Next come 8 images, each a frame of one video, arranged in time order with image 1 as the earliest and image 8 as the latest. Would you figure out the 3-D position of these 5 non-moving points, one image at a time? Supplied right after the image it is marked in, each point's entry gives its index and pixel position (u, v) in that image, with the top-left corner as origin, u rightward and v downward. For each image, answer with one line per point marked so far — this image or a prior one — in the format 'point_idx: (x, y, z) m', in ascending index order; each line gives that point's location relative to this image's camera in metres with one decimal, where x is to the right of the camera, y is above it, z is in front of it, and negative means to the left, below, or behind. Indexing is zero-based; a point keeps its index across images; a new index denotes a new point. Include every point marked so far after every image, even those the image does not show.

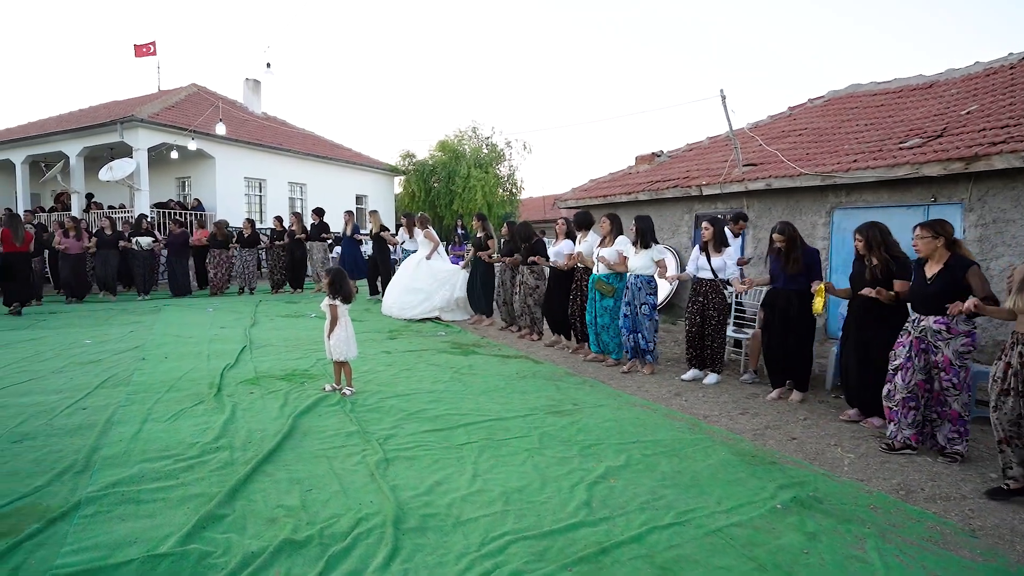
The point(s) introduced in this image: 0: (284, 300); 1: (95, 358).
0: (-4.0, -0.2, +10.5) m
1: (-4.1, -0.7, +5.9) m
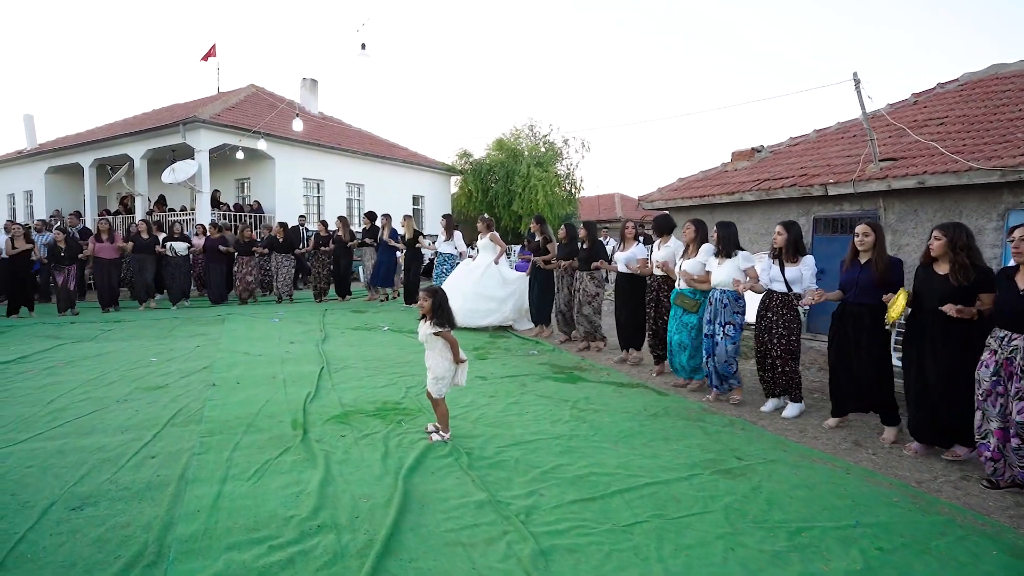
0: (-2.7, -0.4, +9.8) m
1: (-3.1, -0.8, +5.2) m
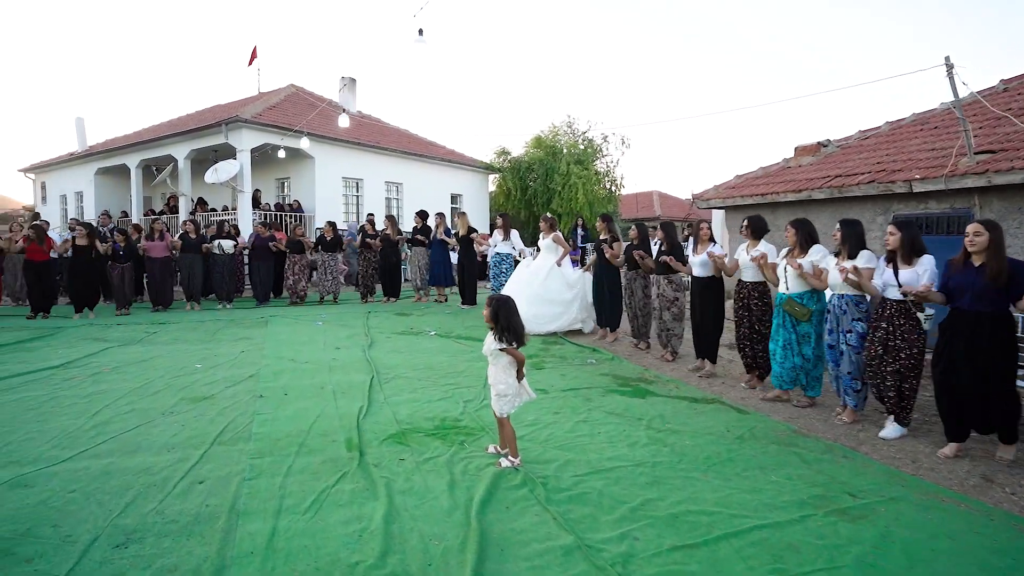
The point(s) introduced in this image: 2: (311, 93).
0: (-1.9, -0.4, +9.5) m
1: (-2.5, -0.9, +5.0) m
2: (-6.6, +6.3, +19.3) m
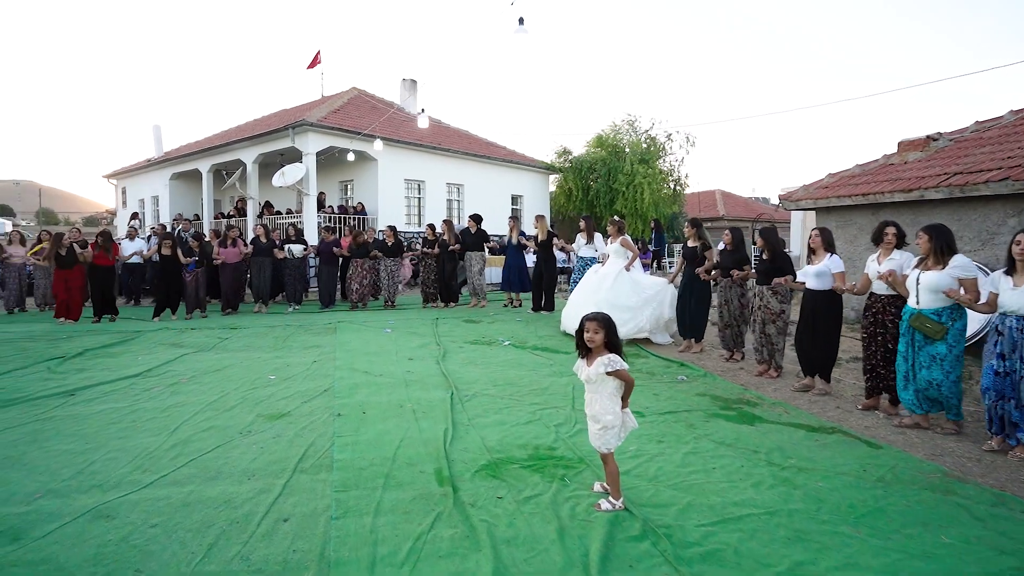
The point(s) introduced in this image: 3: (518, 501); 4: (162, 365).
0: (-0.7, -0.5, +9.3) m
1: (-1.8, -1.0, +4.7) m
2: (-4.5, +6.3, +19.4) m
3: (0.0, -1.2, +3.2) m
4: (-3.7, -0.8, +6.2) m
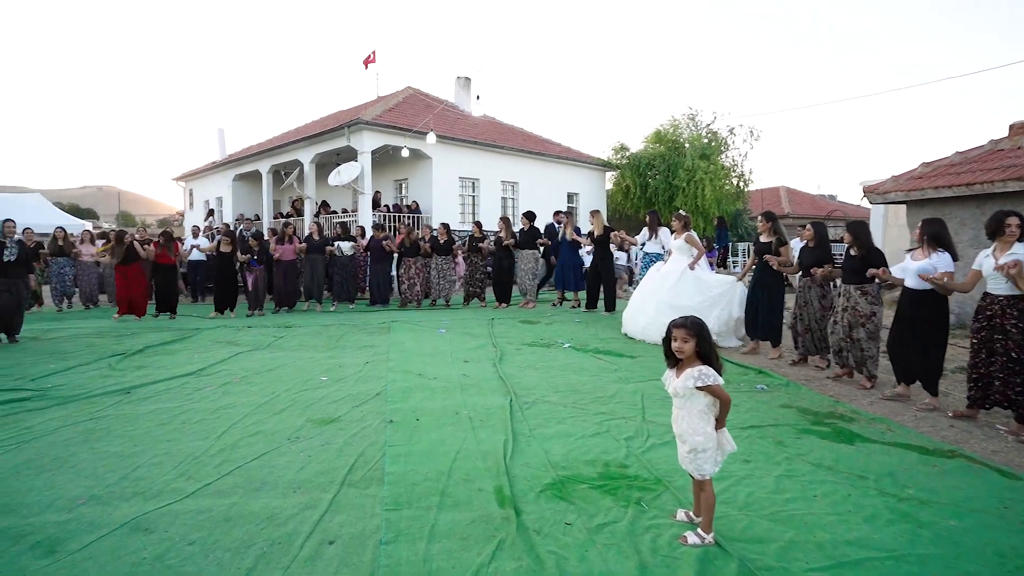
0: (+0.1, -0.5, +8.9) m
1: (-1.3, -0.9, +4.5) m
2: (-2.7, +6.3, +19.3) m
3: (+0.4, -1.1, +2.8) m
4: (-3.1, -0.8, +6.2) m
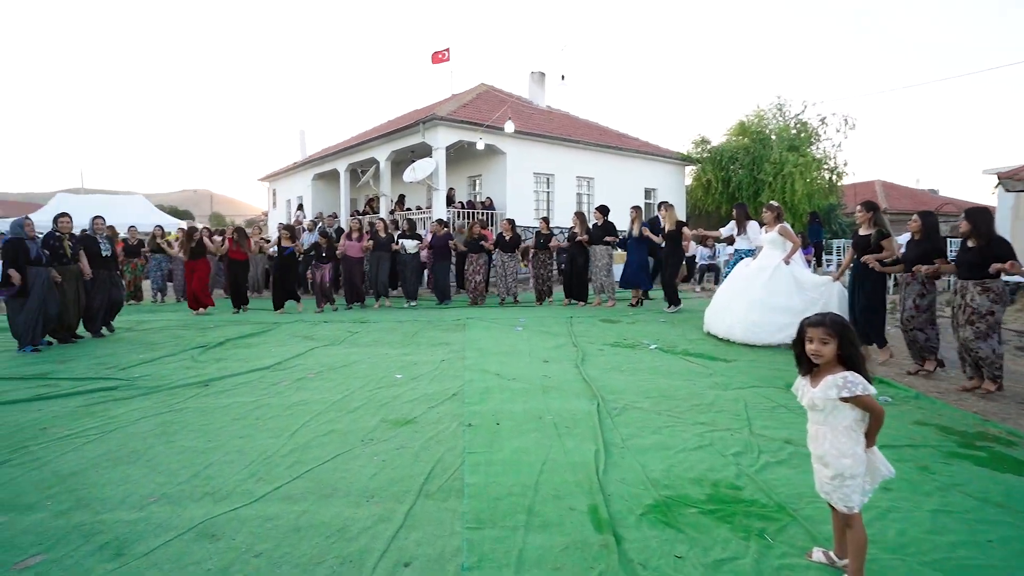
0: (+1.2, -0.4, +8.4) m
1: (-0.7, -0.9, +4.2) m
2: (-0.3, +6.4, +19.1) m
3: (+0.8, -1.1, +2.4) m
4: (-2.2, -0.7, +6.1) m
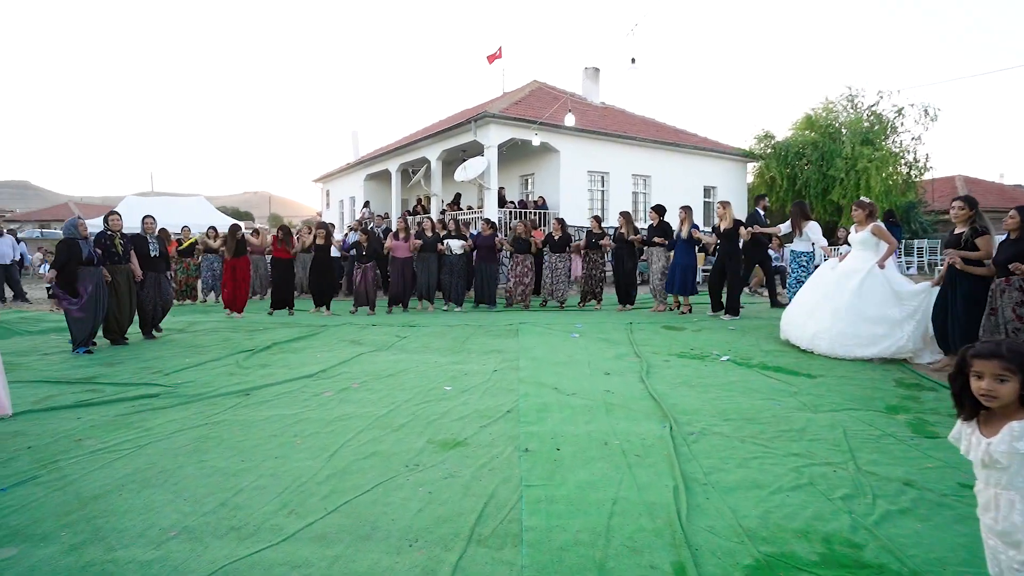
0: (+2.0, -0.5, +7.8) m
1: (-0.3, -0.9, +3.8) m
2: (+1.3, +6.3, +18.6) m
3: (+1.0, -1.2, +1.8) m
4: (-1.7, -0.8, +5.8) m
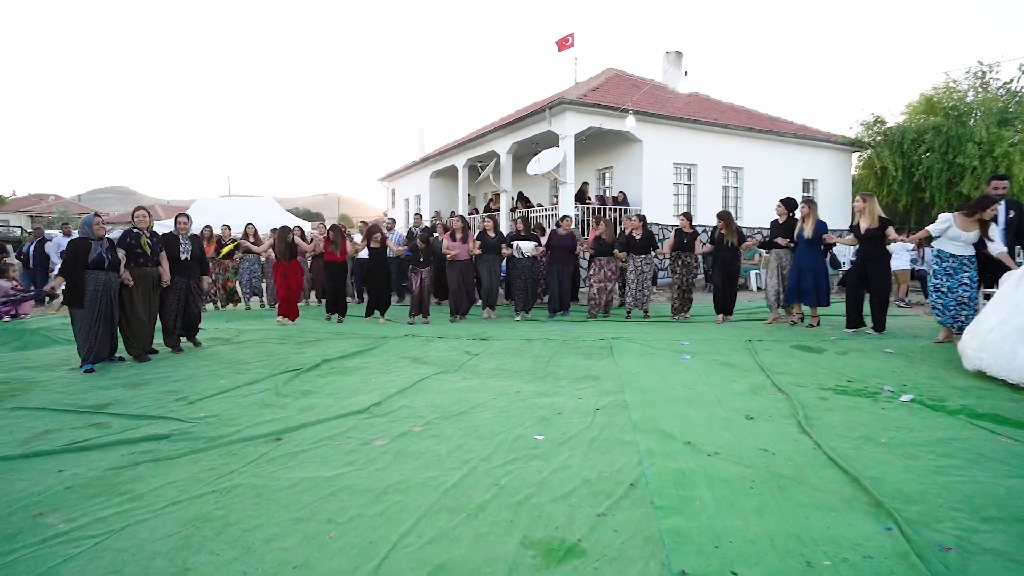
0: (+3.0, -0.6, +6.3) m
1: (+0.3, -1.0, +2.5) m
2: (+3.5, +6.2, +17.0) m
3: (+1.4, -1.3, +0.4) m
4: (-0.9, -0.8, +4.6) m
